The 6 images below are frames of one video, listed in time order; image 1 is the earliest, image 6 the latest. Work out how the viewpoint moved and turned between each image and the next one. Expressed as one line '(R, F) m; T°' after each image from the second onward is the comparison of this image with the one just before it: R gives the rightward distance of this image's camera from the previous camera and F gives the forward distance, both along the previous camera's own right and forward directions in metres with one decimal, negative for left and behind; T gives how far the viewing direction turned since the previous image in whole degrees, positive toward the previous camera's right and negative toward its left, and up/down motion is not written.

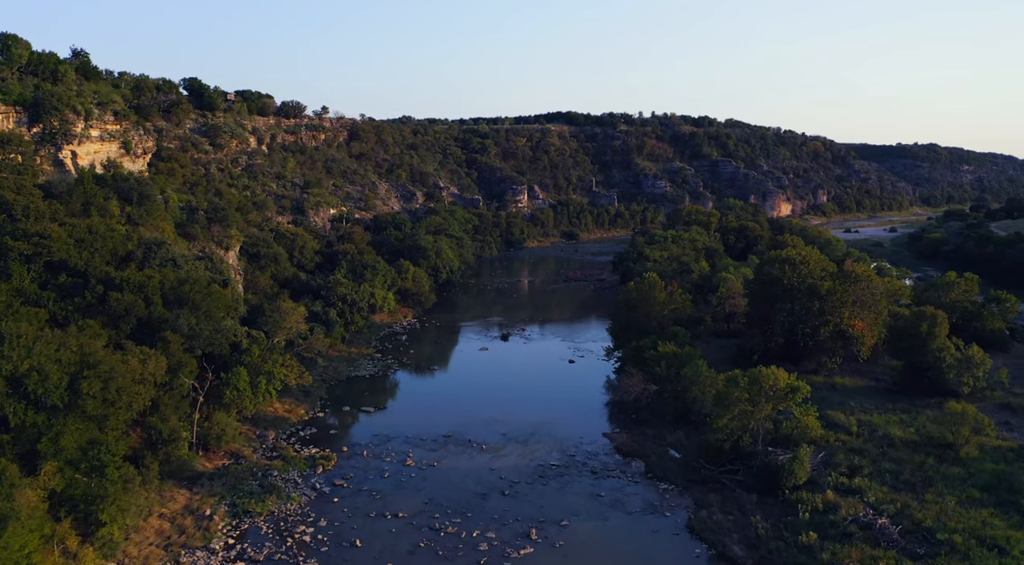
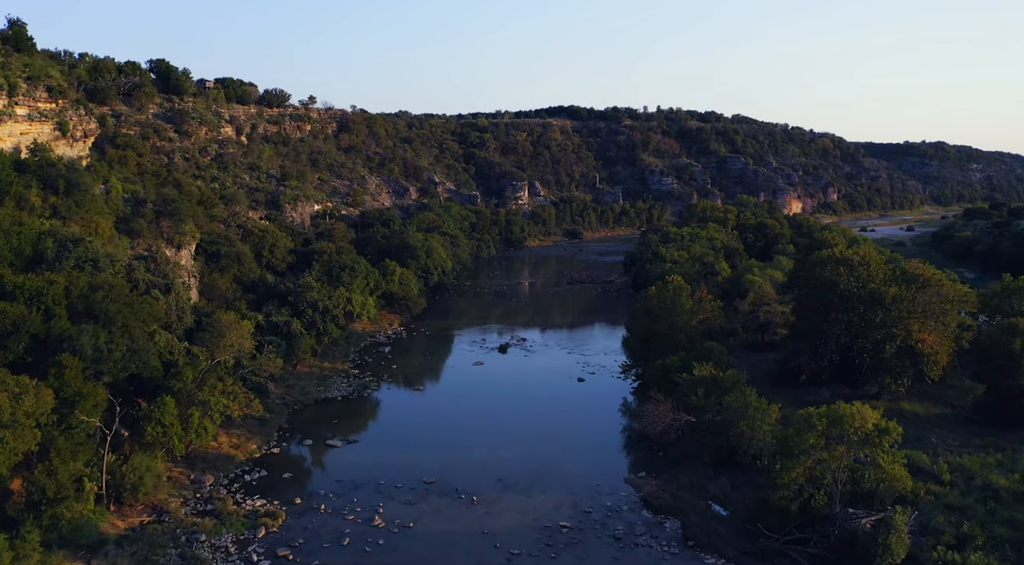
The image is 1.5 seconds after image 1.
(0.0, +6.6) m; 0°
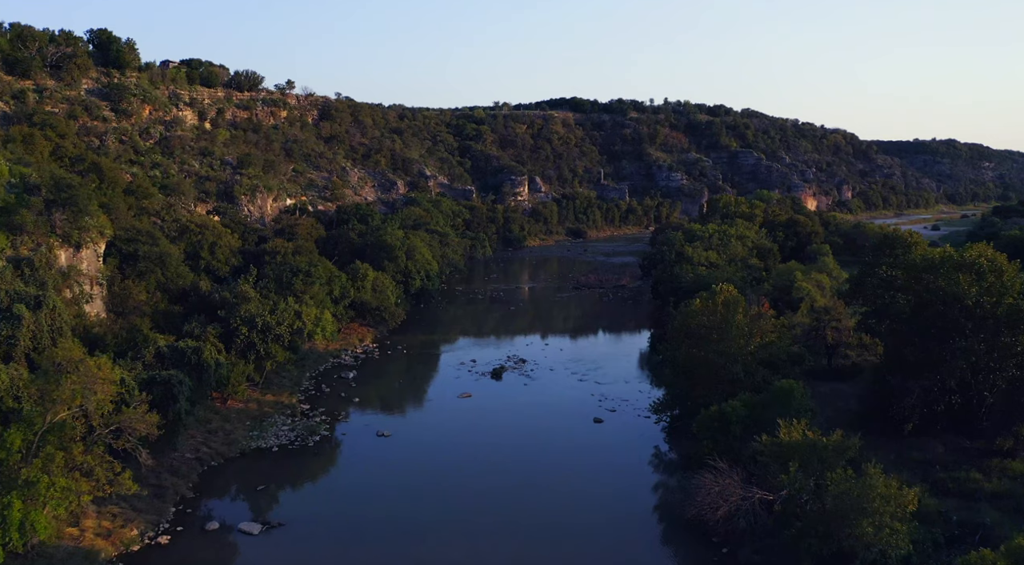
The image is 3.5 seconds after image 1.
(+0.1, +9.0) m; 0°
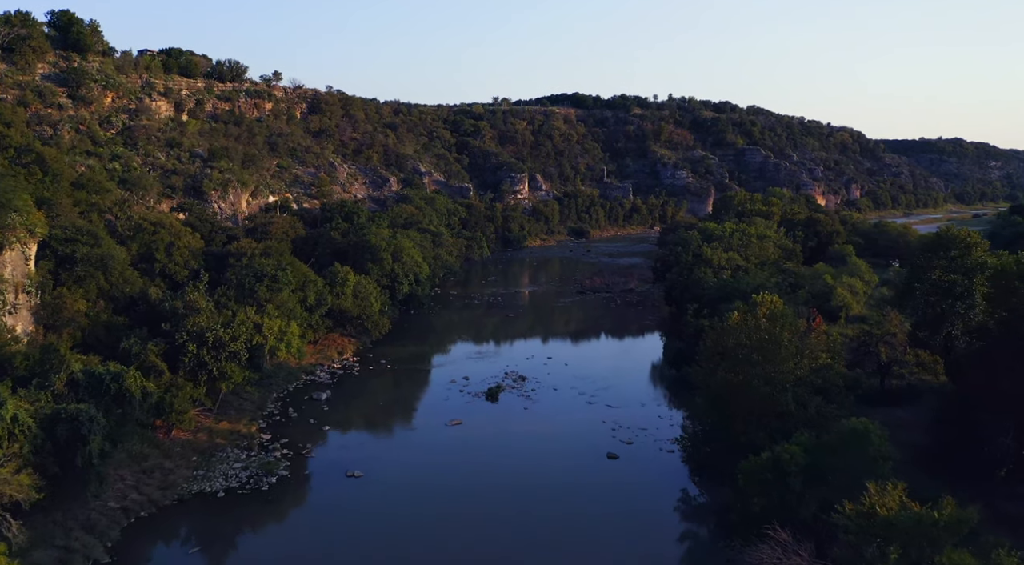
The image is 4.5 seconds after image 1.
(+0.1, +4.7) m; 0°
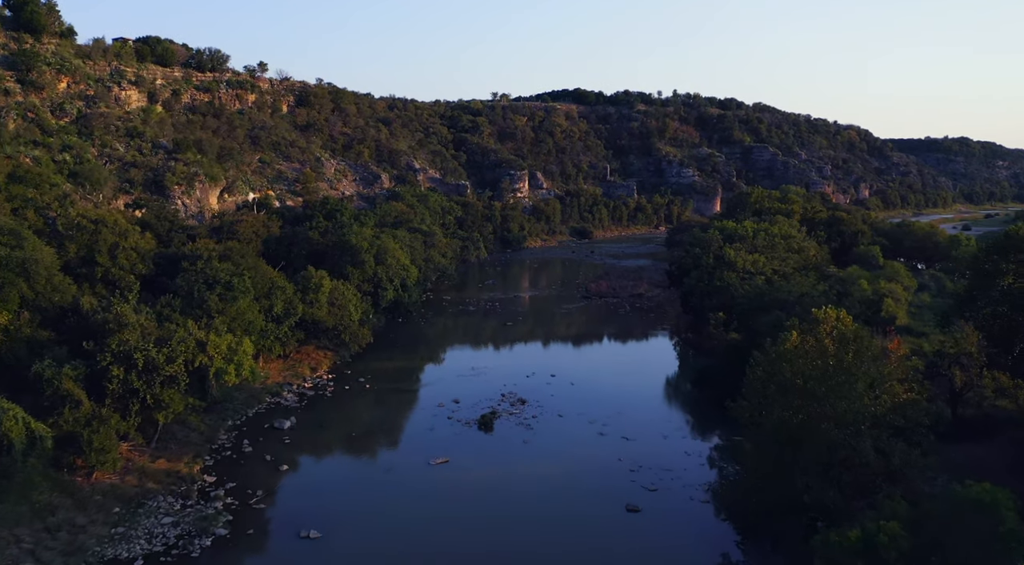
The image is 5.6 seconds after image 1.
(+0.1, +4.6) m; 0°
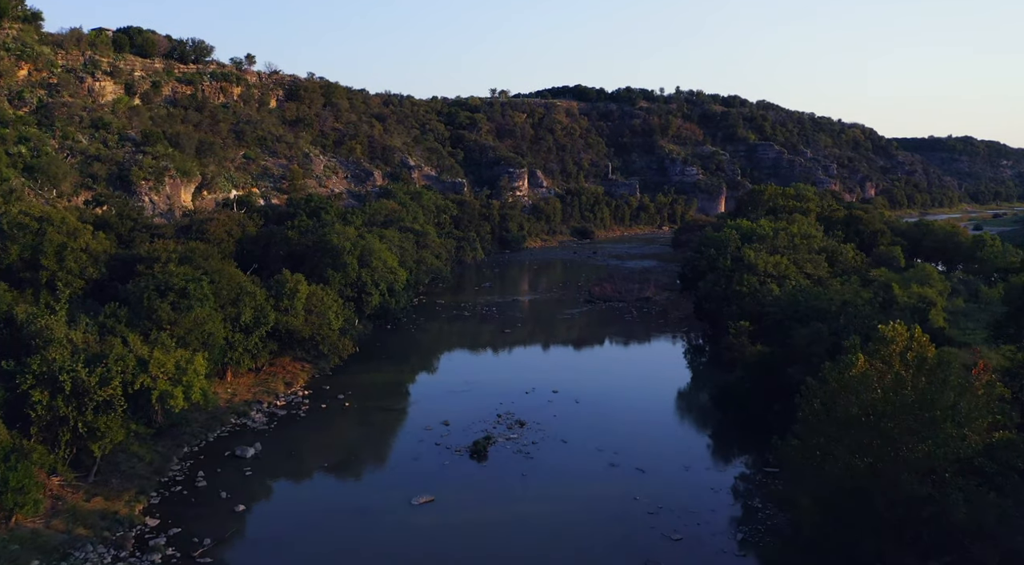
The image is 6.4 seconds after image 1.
(+0.1, +3.3) m; 0°
